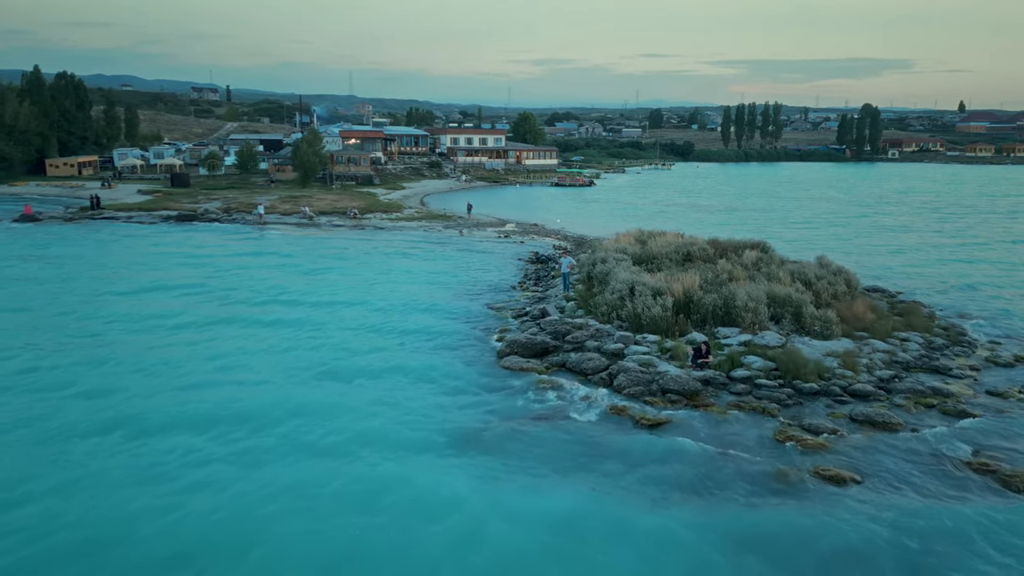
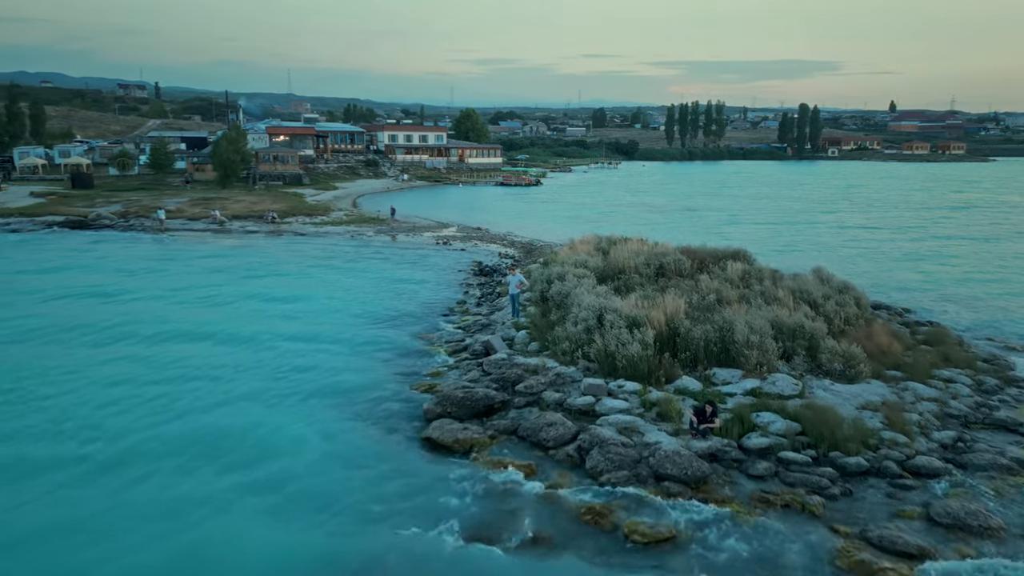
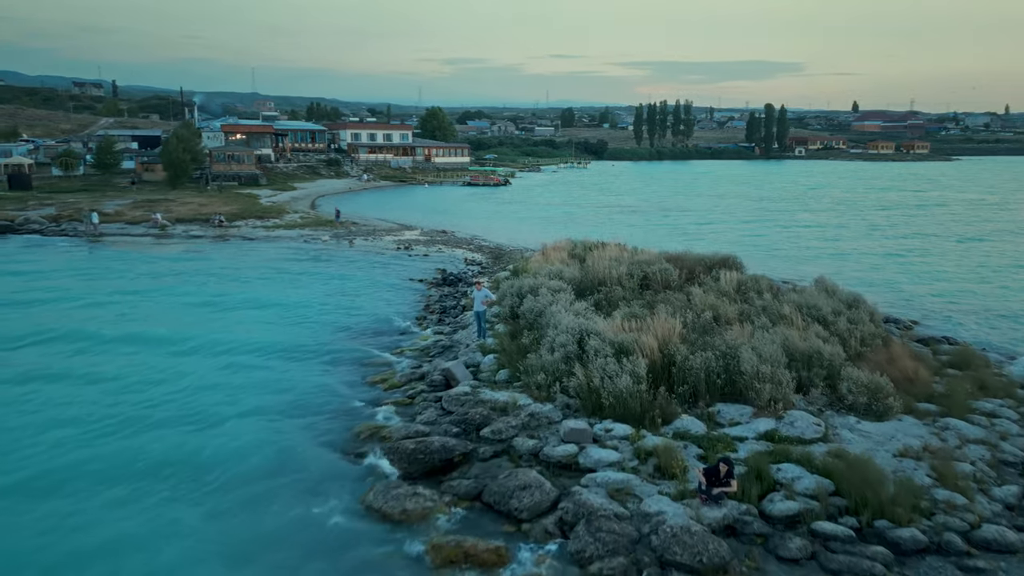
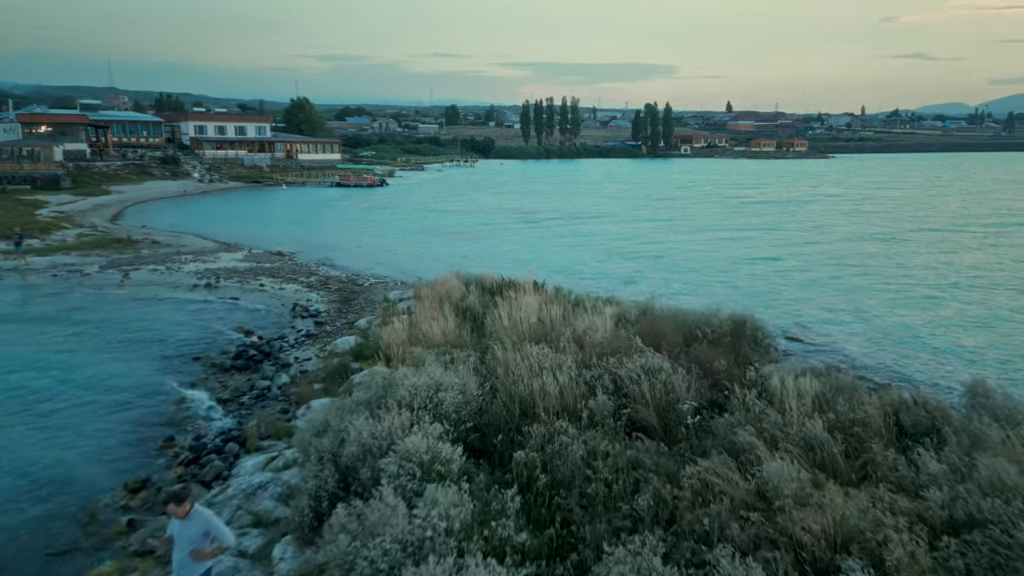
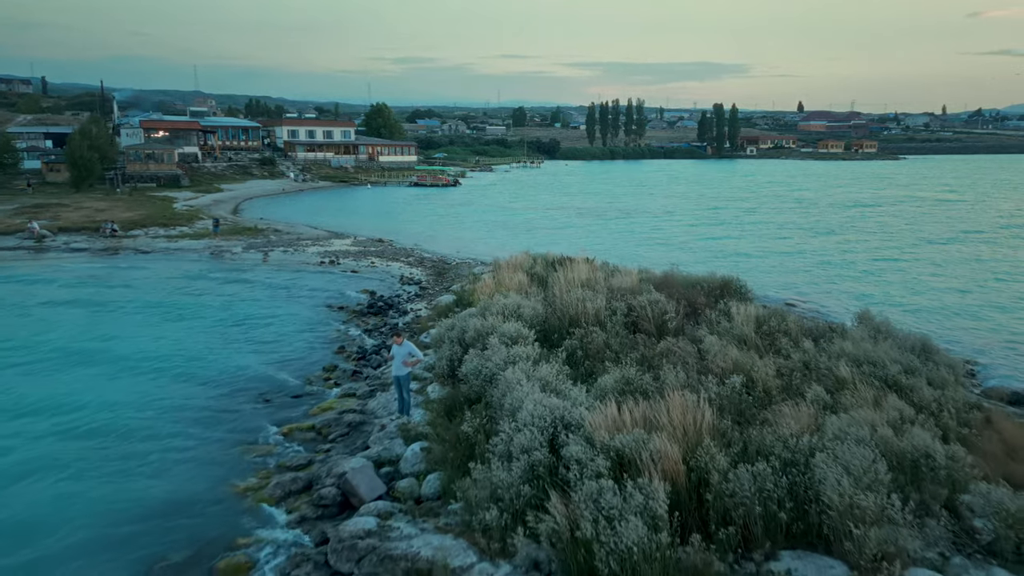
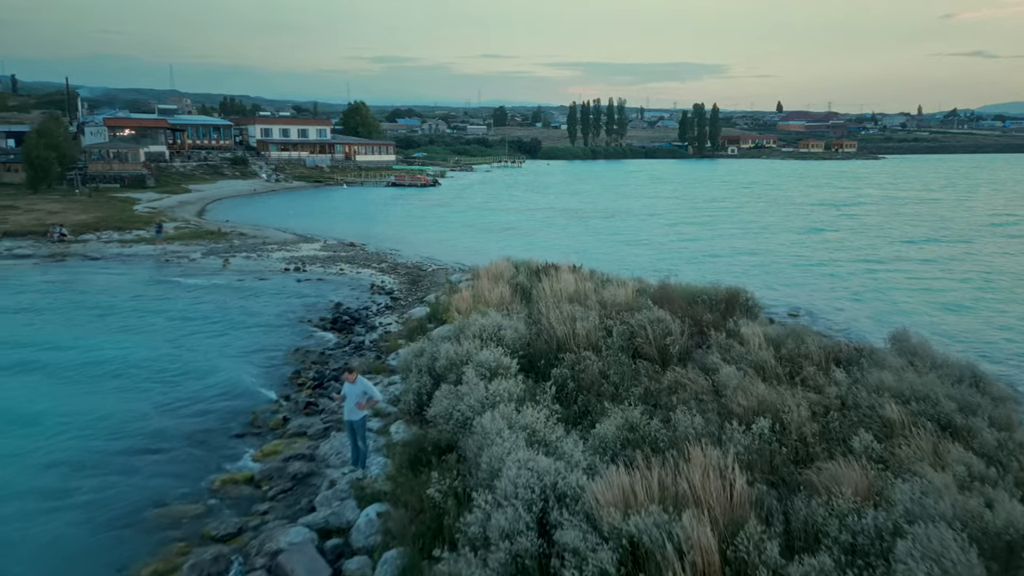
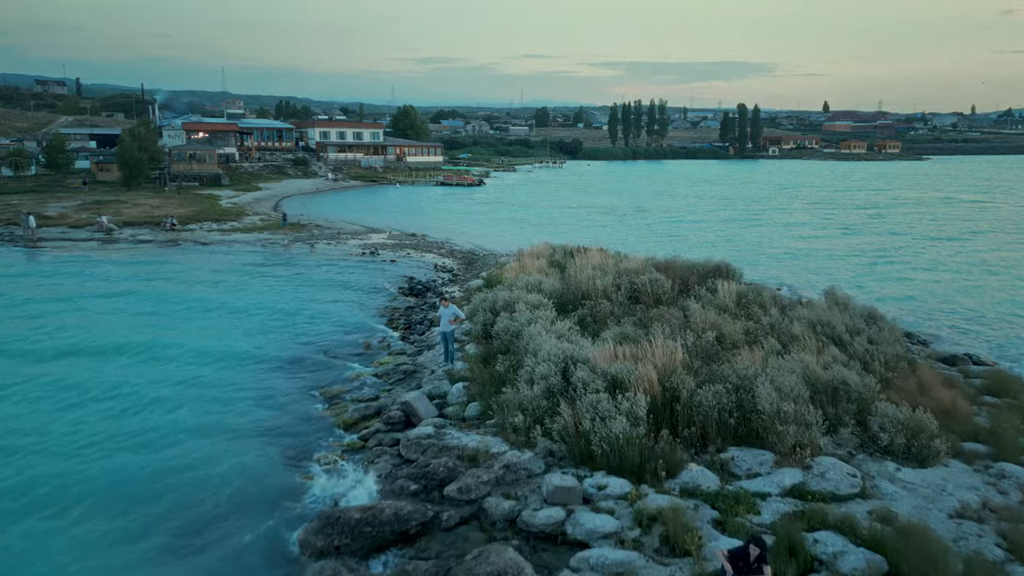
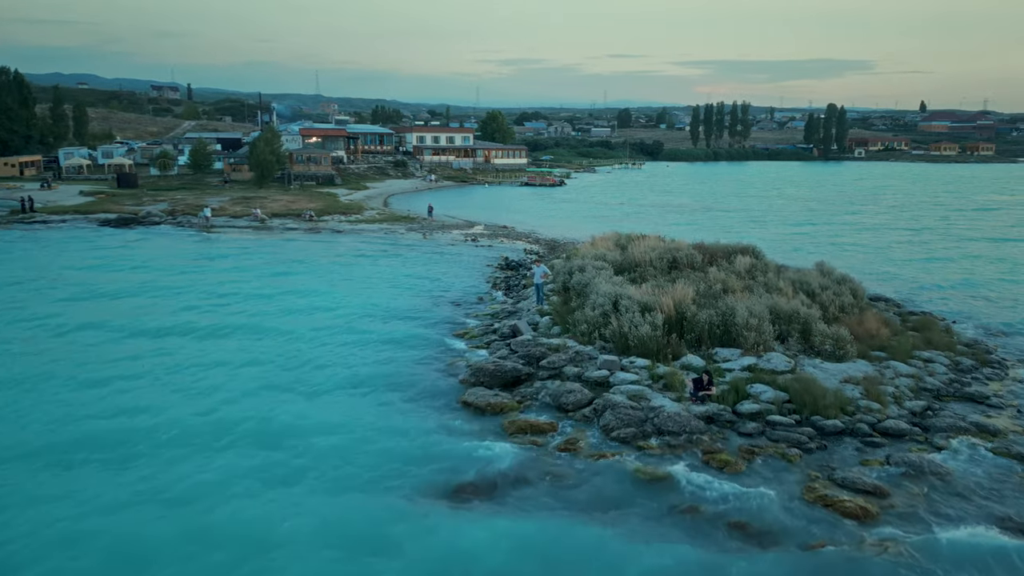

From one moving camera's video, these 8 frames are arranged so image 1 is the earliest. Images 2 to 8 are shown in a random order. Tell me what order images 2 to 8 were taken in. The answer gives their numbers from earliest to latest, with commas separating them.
8, 2, 3, 7, 5, 6, 4
